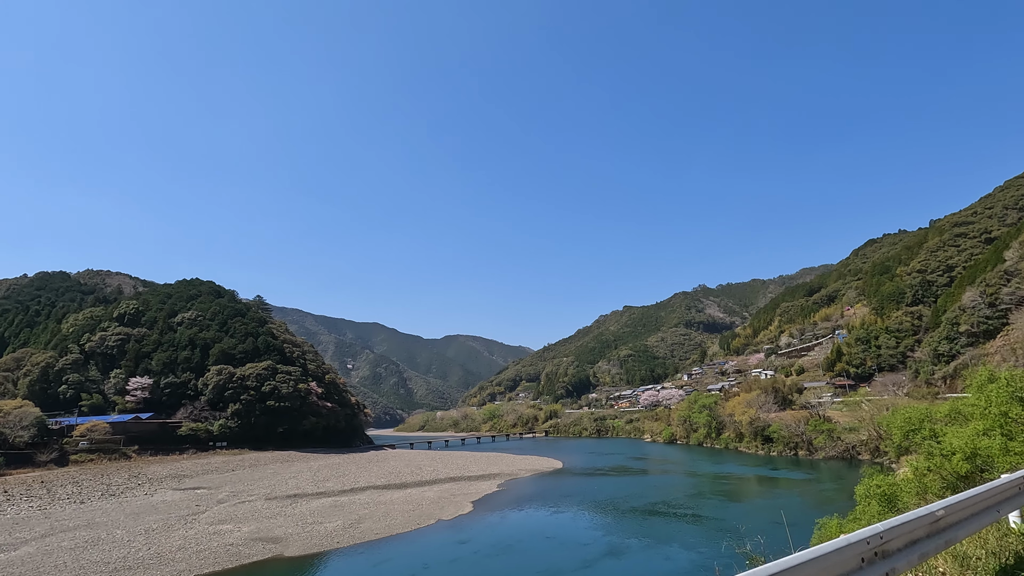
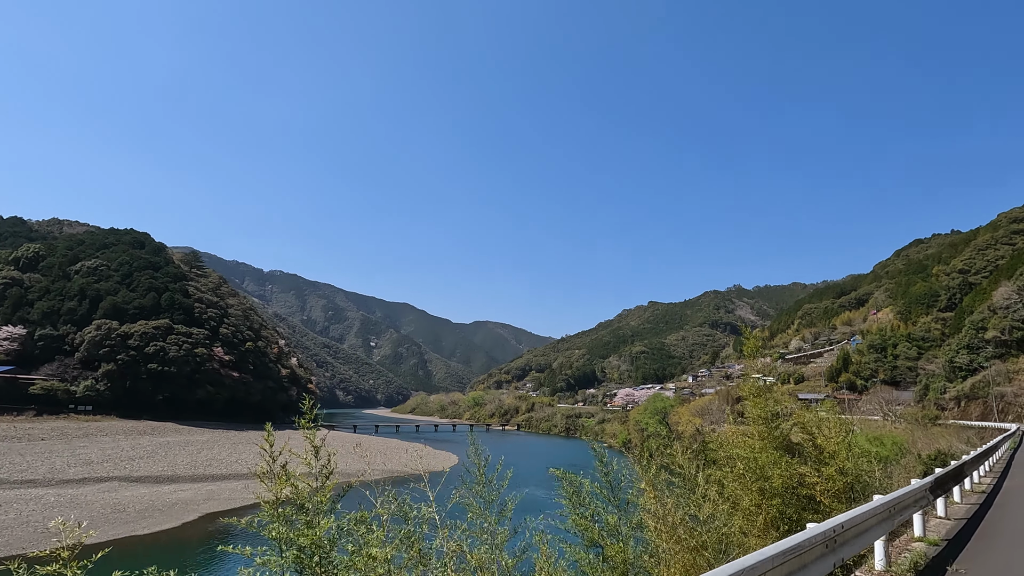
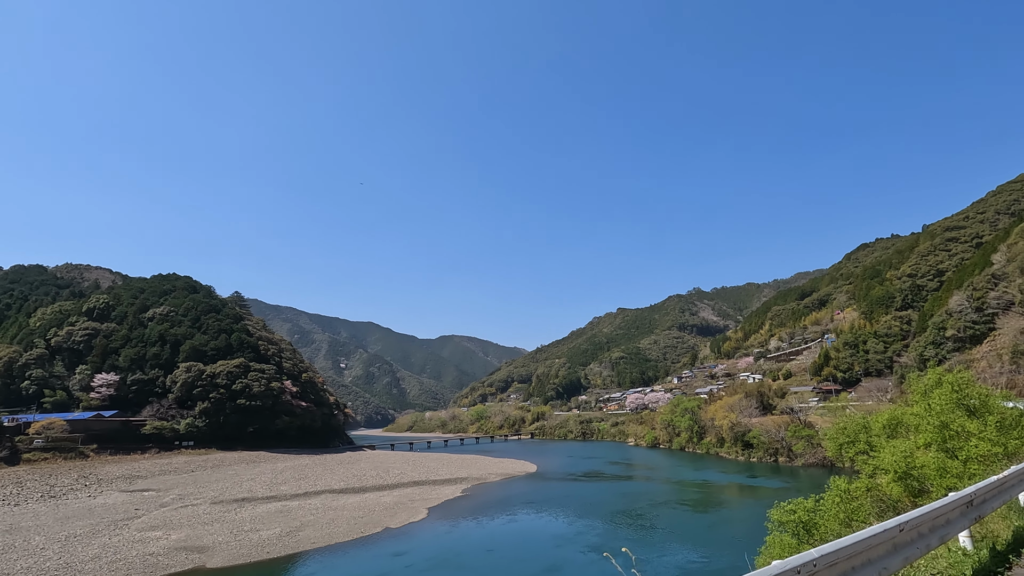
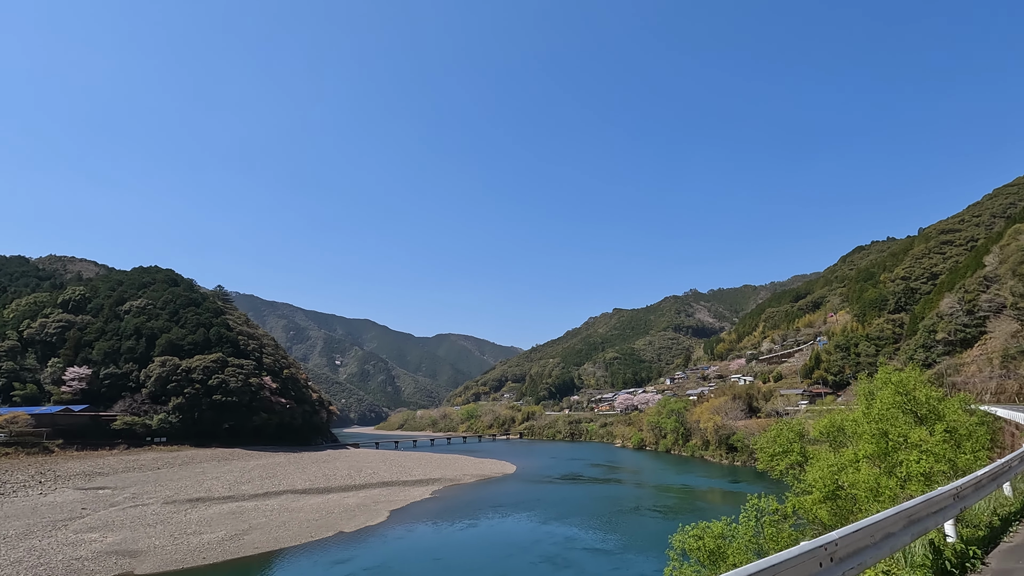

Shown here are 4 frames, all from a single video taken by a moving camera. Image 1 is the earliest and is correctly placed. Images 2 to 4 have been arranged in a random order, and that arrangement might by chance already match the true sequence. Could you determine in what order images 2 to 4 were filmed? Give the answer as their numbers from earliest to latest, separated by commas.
3, 4, 2
